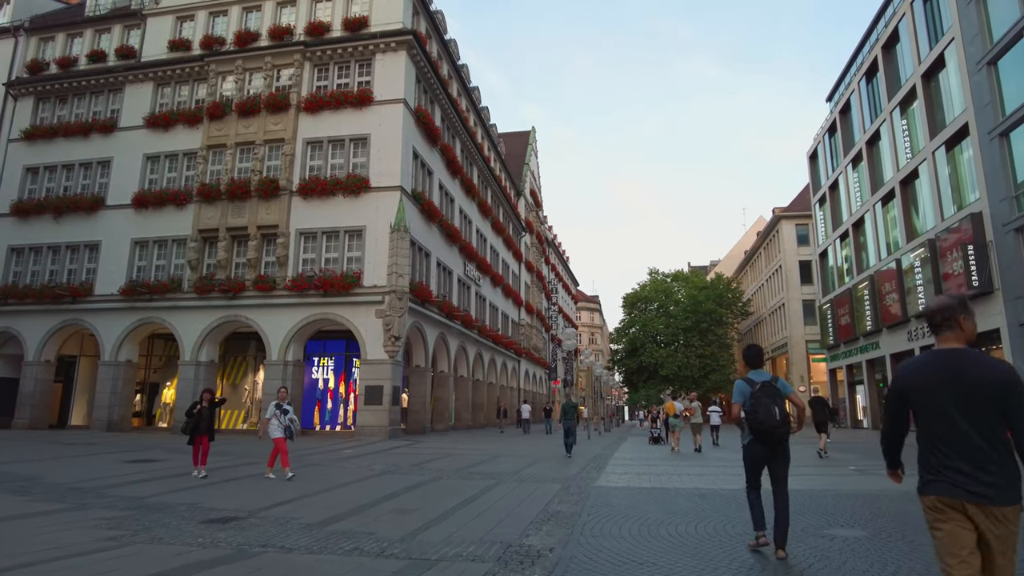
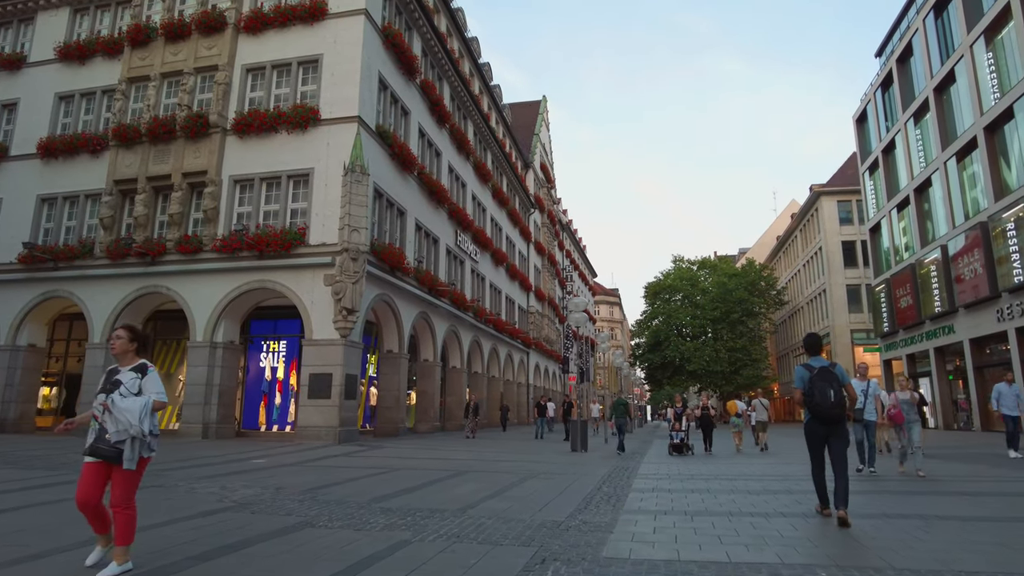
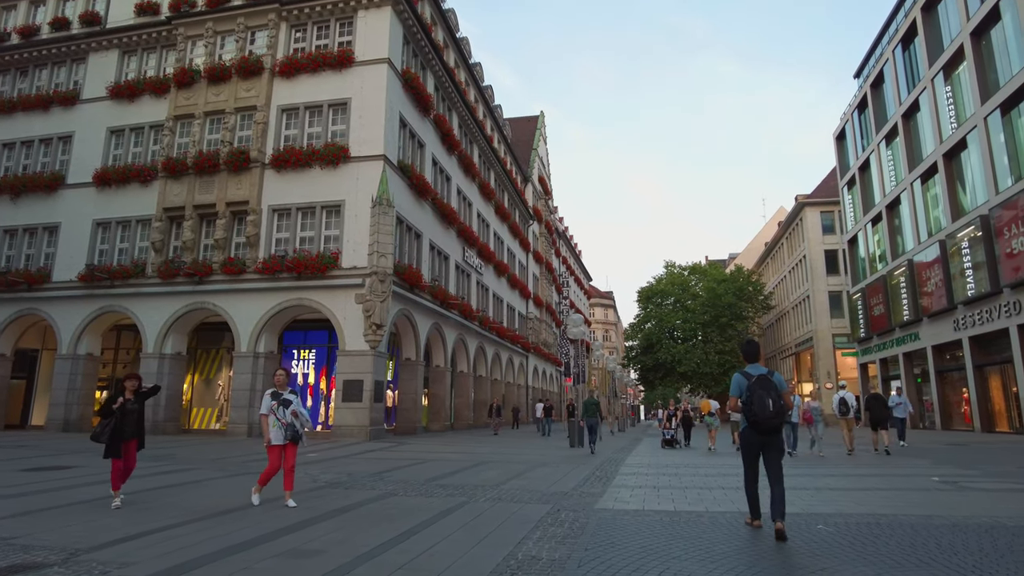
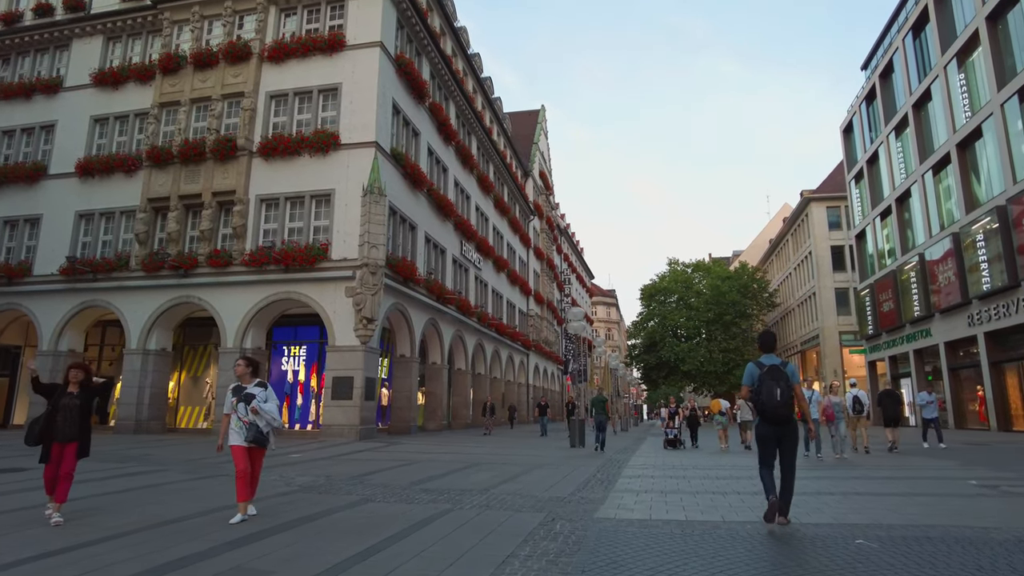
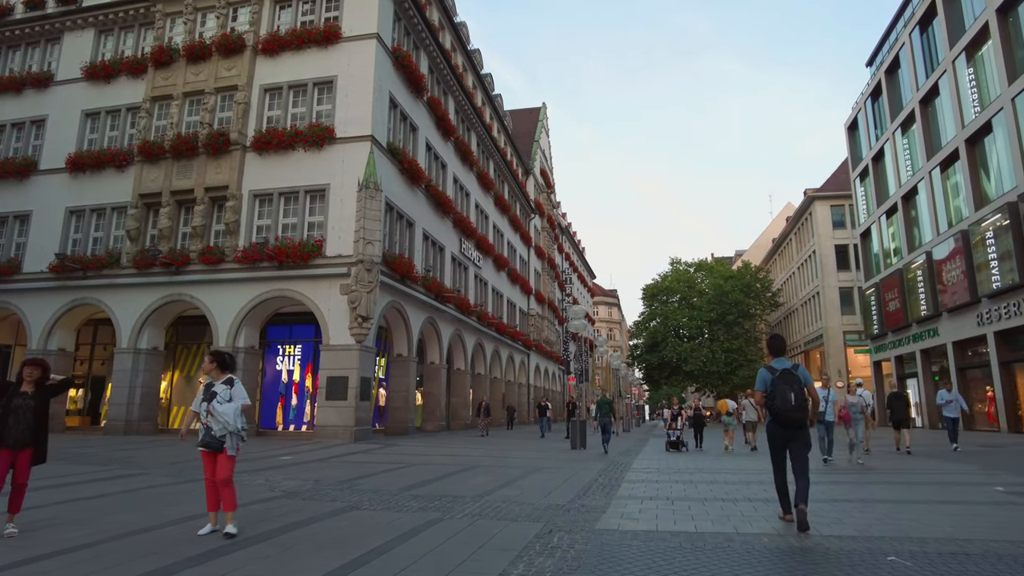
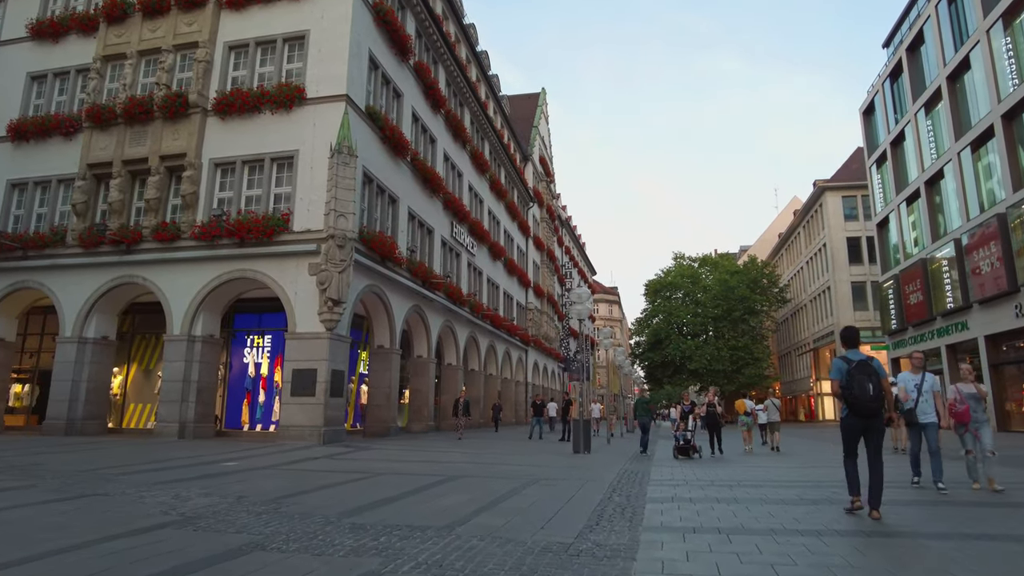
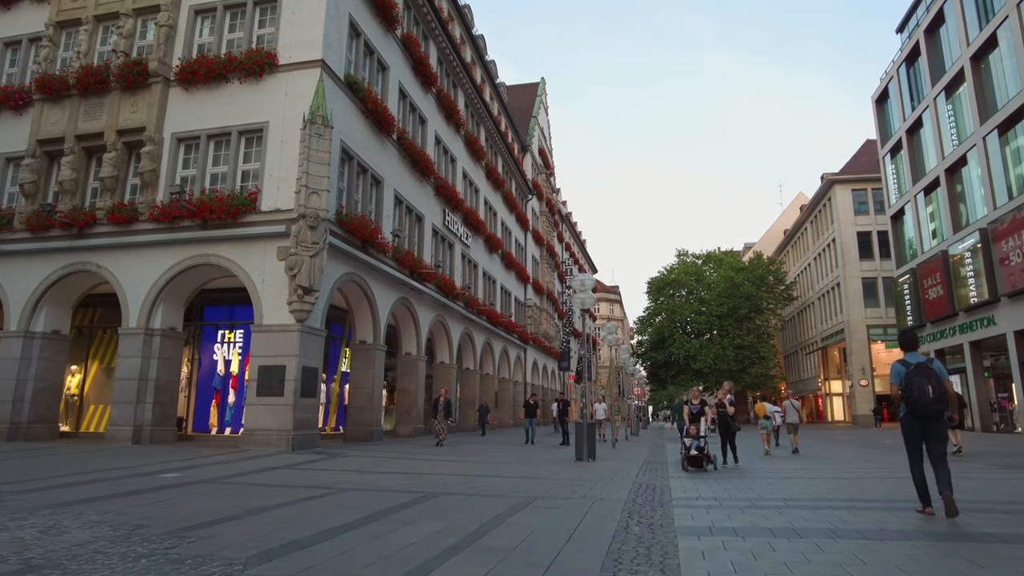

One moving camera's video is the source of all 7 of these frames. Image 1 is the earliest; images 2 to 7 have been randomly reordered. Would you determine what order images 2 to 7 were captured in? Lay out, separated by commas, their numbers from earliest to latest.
3, 4, 5, 2, 6, 7
